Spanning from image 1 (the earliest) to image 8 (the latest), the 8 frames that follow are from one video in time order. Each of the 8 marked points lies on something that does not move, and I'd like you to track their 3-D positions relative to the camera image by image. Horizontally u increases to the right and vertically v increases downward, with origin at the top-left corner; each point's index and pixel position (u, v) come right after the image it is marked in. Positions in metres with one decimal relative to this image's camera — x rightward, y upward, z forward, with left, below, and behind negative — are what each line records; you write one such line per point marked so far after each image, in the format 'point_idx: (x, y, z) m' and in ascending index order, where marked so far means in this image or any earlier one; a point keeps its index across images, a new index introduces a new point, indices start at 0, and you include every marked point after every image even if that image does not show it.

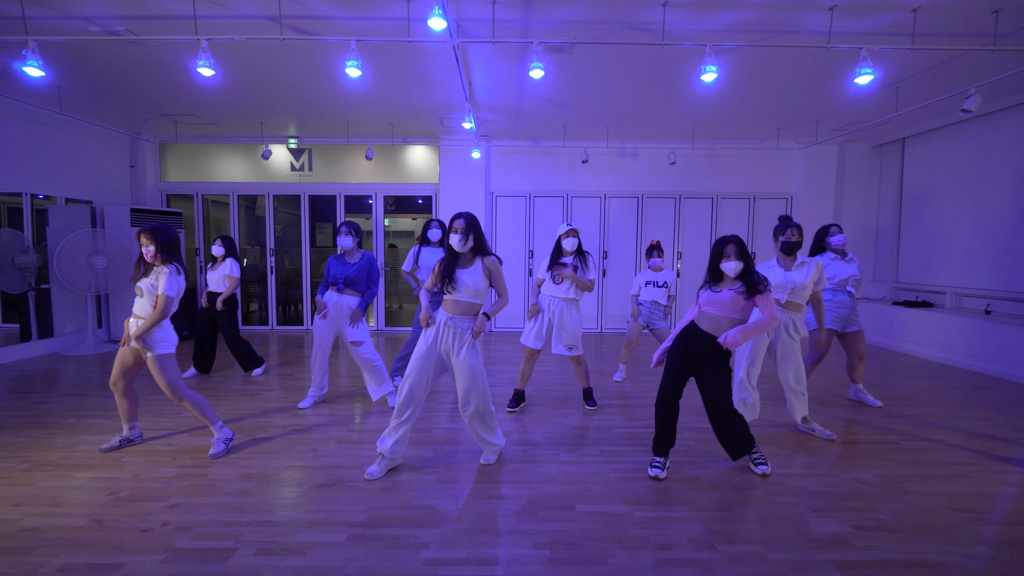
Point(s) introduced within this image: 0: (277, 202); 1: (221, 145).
0: (-3.3, +1.2, +7.7) m
1: (-4.1, +2.0, +7.7) m
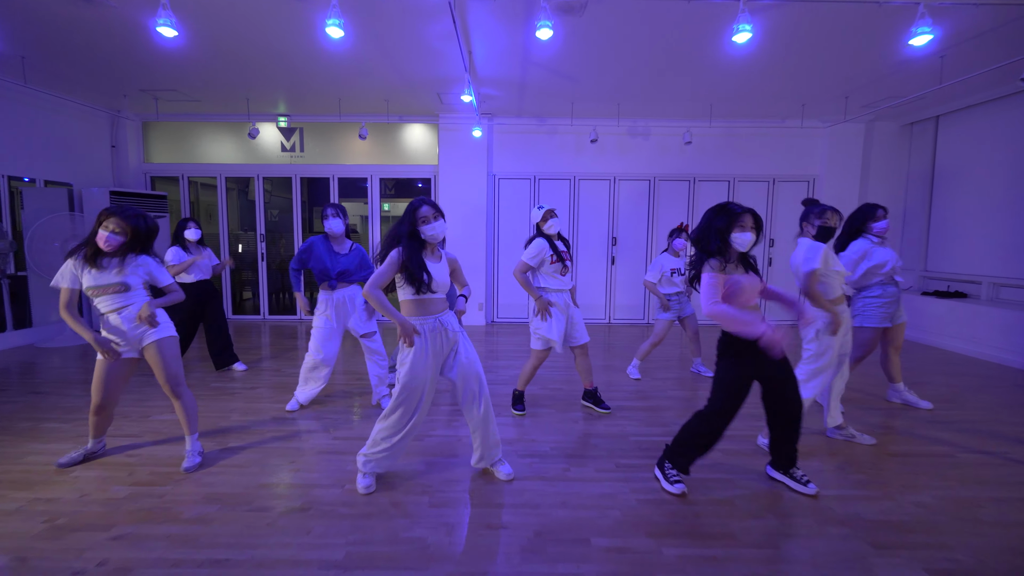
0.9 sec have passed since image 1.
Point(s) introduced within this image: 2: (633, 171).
0: (-3.3, +1.4, +7.3) m
1: (-4.1, +2.2, +7.3) m
2: (+1.6, +1.5, +7.0) m
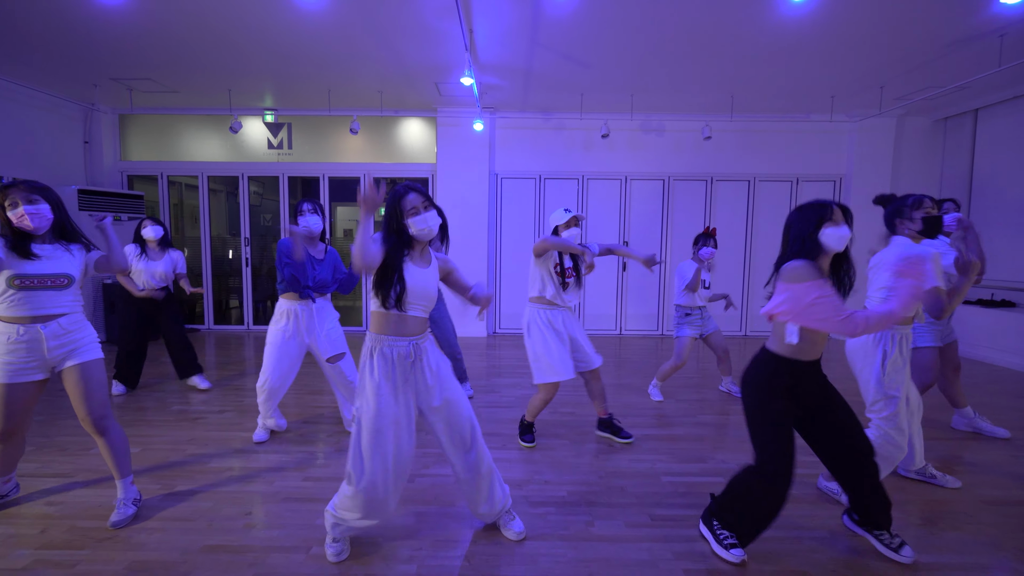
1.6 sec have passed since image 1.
0: (-3.2, +1.3, +6.8) m
1: (-4.0, +2.1, +6.8) m
2: (+1.6, +1.4, +6.5) m
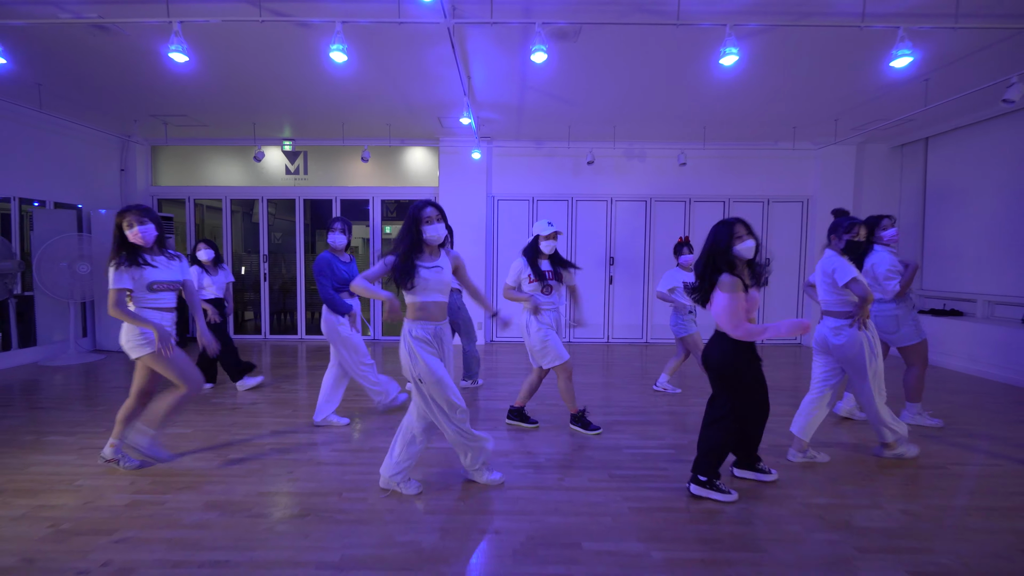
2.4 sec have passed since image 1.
0: (-3.3, +1.1, +7.5) m
1: (-4.1, +1.9, +7.5) m
2: (+1.5, +1.3, +7.1) m
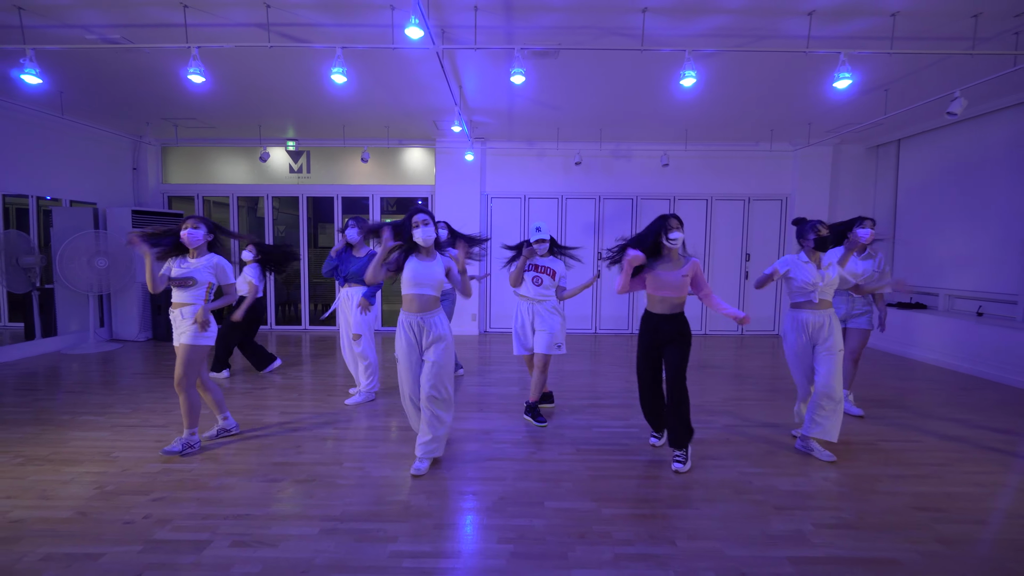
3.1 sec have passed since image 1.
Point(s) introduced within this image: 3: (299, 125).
0: (-3.4, +1.2, +7.9) m
1: (-4.2, +2.0, +7.9) m
2: (+1.5, +1.3, +7.5) m
3: (-2.7, +2.0, +6.8) m
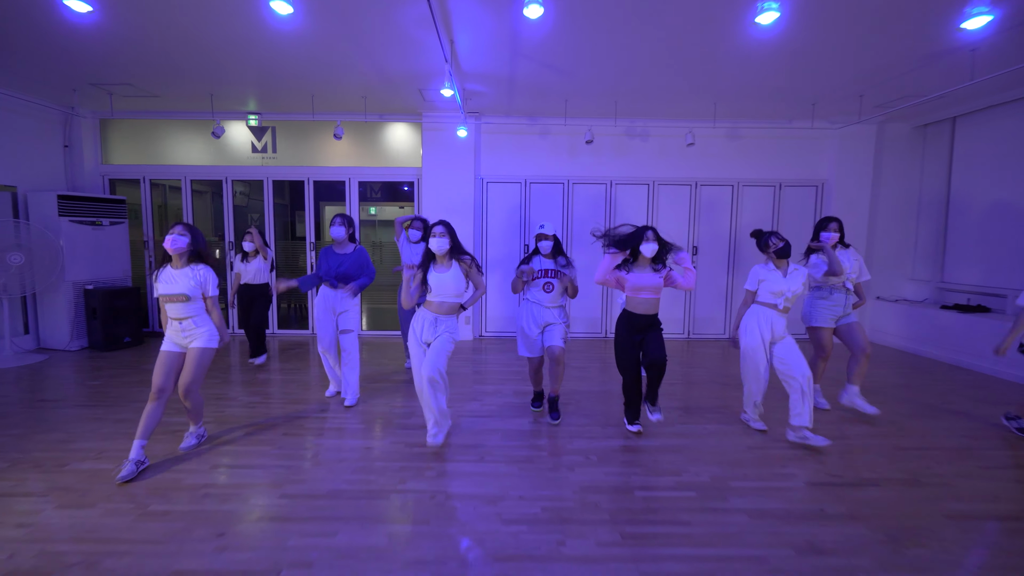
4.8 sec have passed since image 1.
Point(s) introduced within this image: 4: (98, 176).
0: (-3.4, +1.2, +6.8) m
1: (-4.2, +2.0, +6.8) m
2: (+1.4, +1.4, +6.5) m
3: (-2.7, +2.0, +5.7) m
4: (-5.1, +1.4, +6.7) m
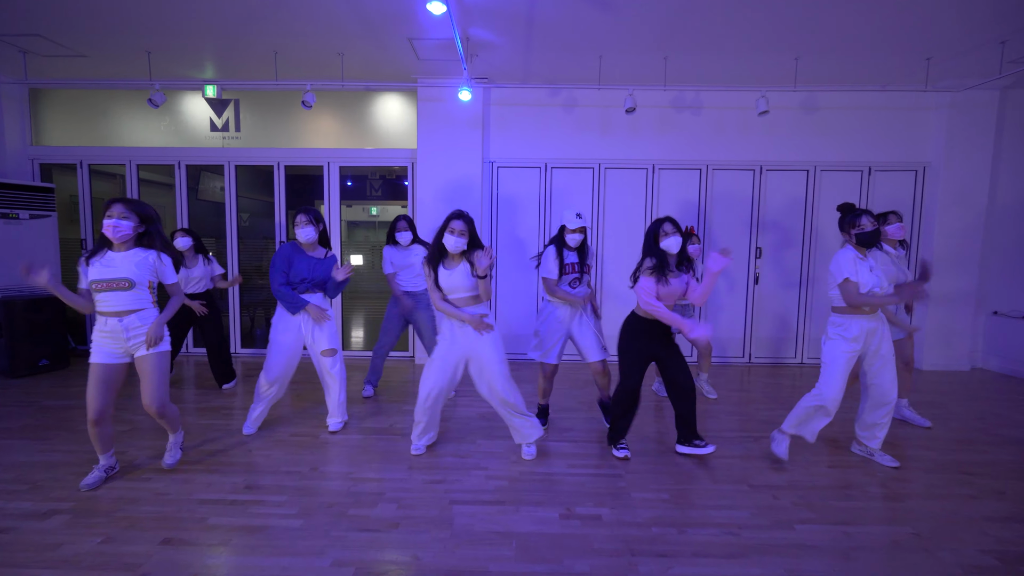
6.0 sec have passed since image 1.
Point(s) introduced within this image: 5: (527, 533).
0: (-3.3, +1.2, +5.6) m
1: (-4.0, +2.0, +5.6) m
2: (+1.6, +1.3, +5.2) m
3: (-2.5, +2.0, +4.5) m
4: (-4.9, +1.3, +5.5) m
5: (+0.1, -1.0, +2.2) m
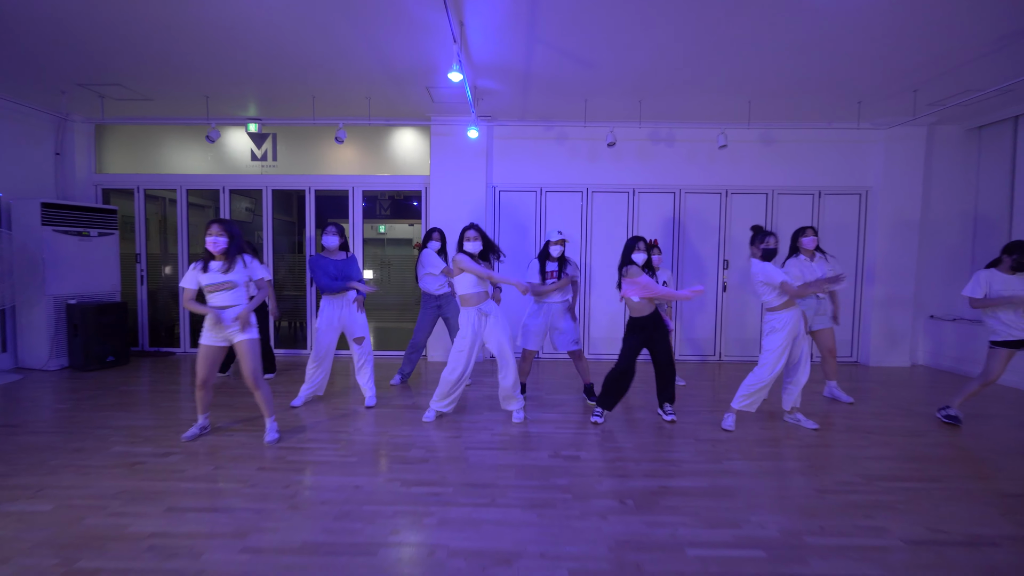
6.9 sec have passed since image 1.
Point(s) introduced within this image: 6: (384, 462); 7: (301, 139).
0: (-3.3, +1.1, +6.4) m
1: (-4.0, +1.9, +6.4) m
2: (+1.6, +1.2, +6.0) m
3: (-2.5, +1.9, +5.4) m
4: (-4.9, +1.2, +6.4) m
5: (+0.1, -1.0, +3.0) m
6: (-0.7, -1.0, +3.0) m
7: (-2.5, +1.7, +6.4) m
